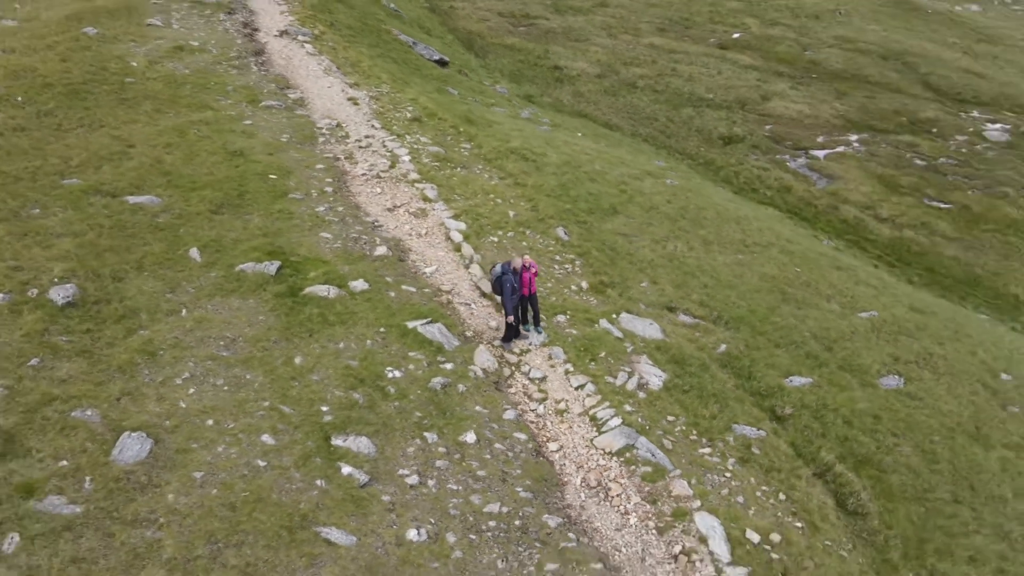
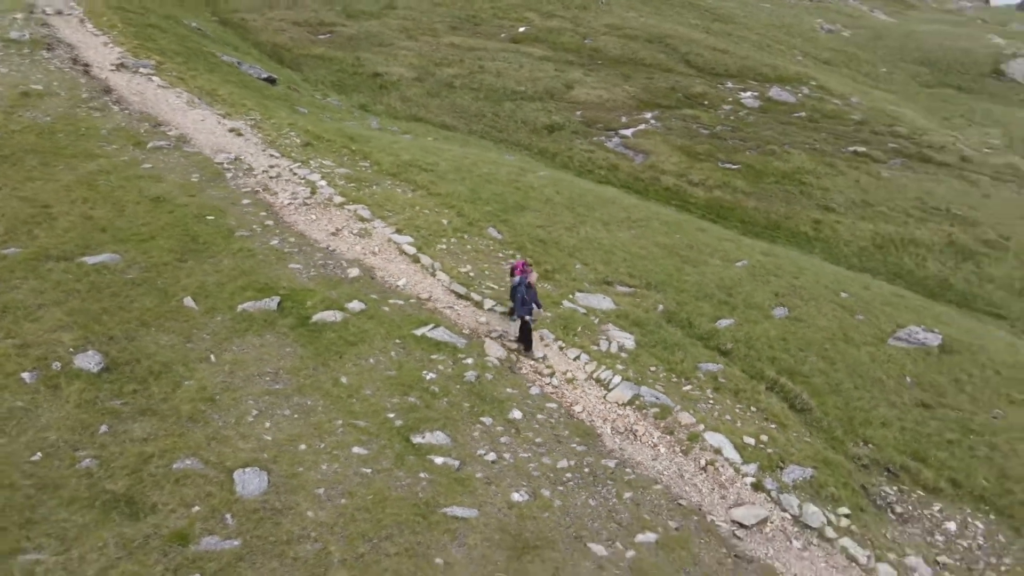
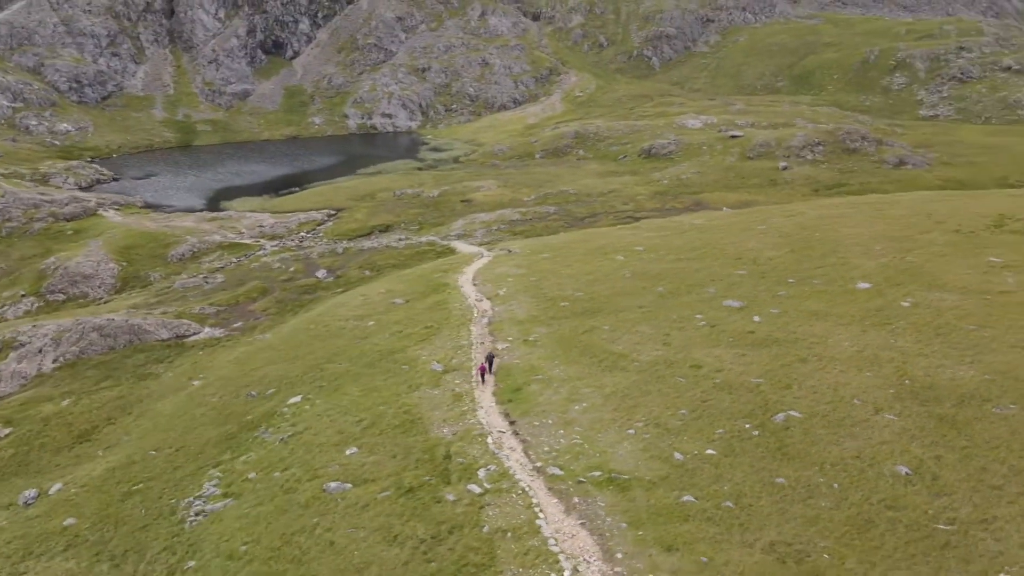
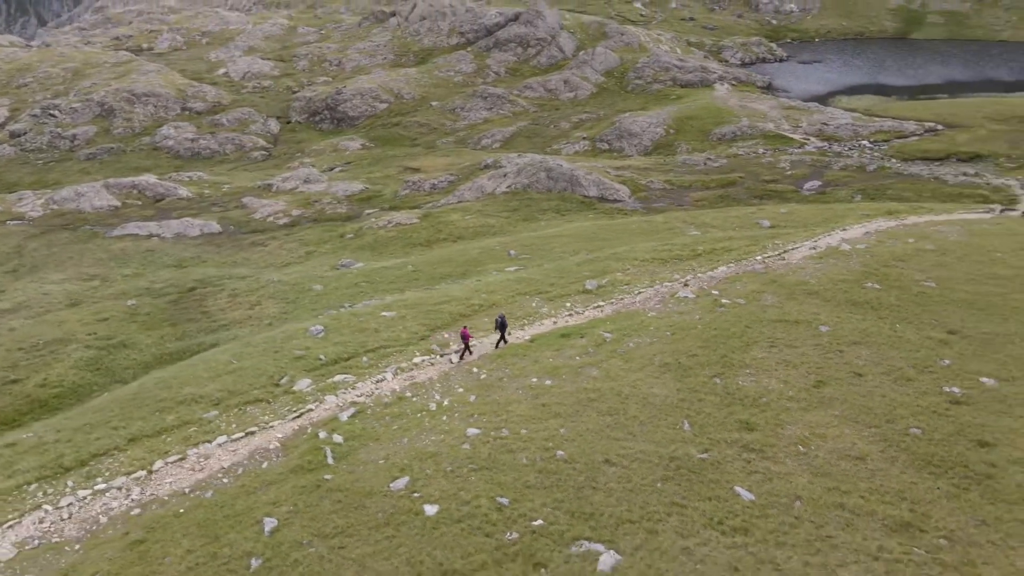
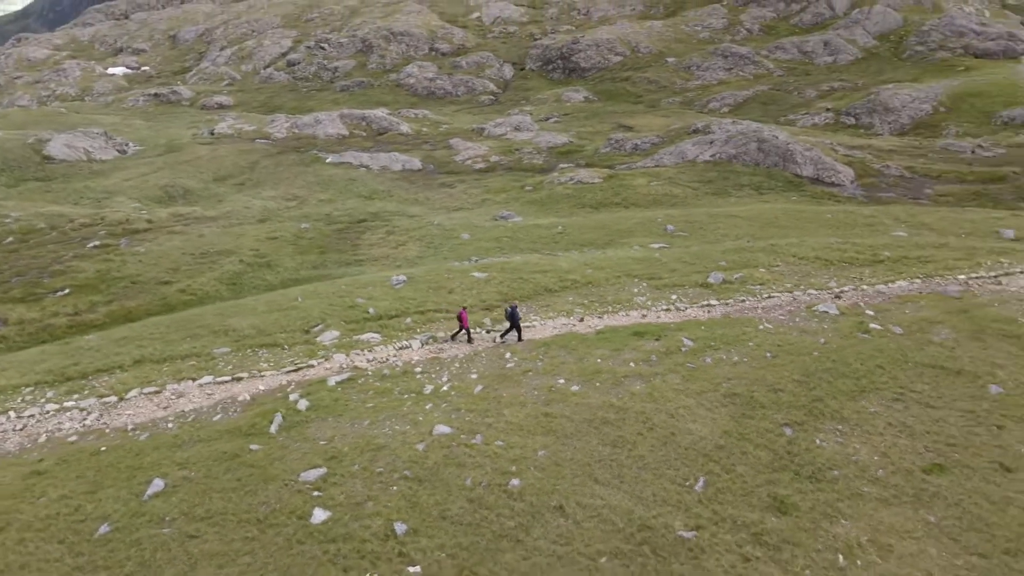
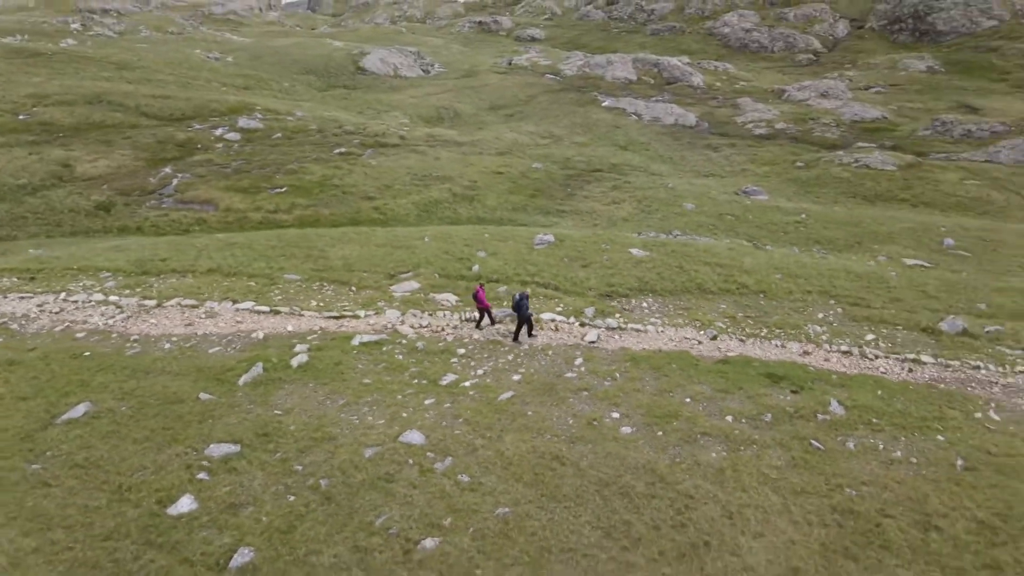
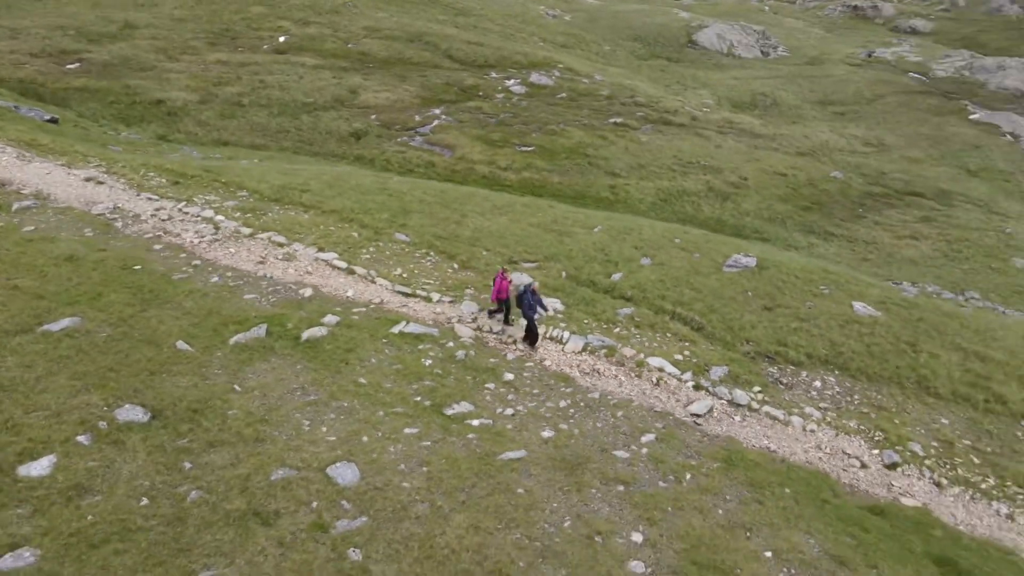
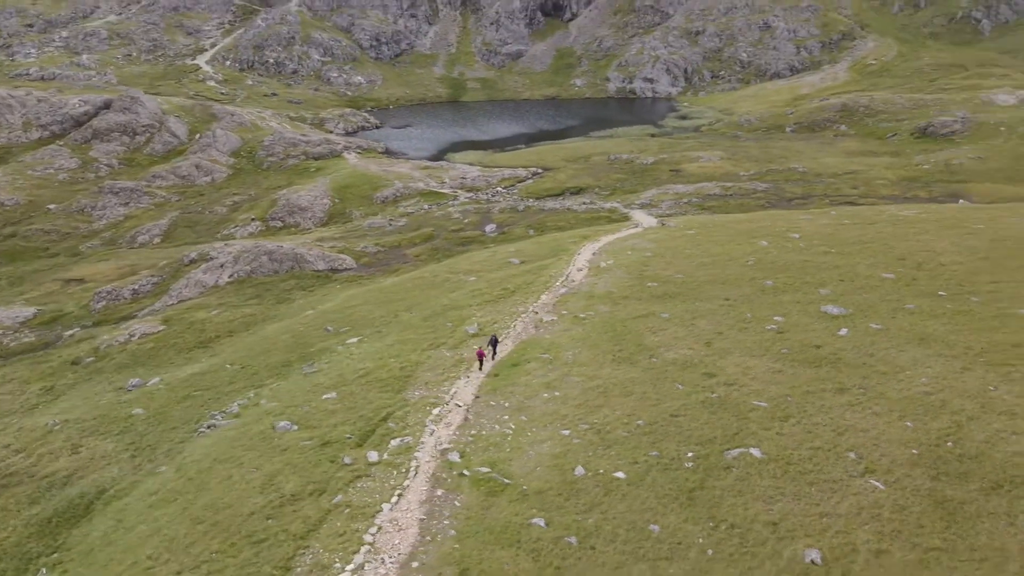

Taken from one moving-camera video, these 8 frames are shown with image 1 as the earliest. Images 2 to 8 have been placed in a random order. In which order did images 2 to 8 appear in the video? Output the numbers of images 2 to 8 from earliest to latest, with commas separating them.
2, 7, 6, 5, 4, 8, 3
